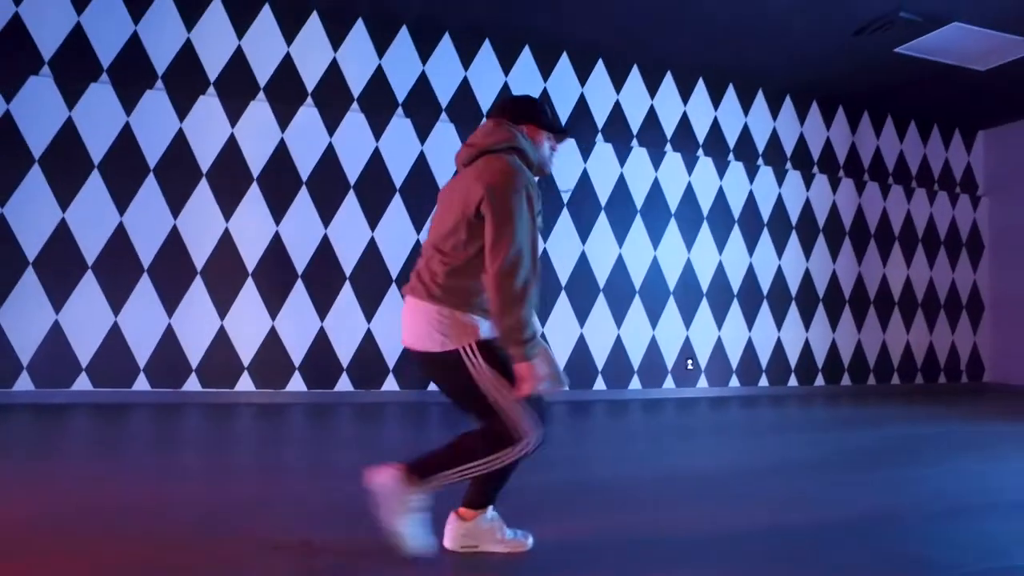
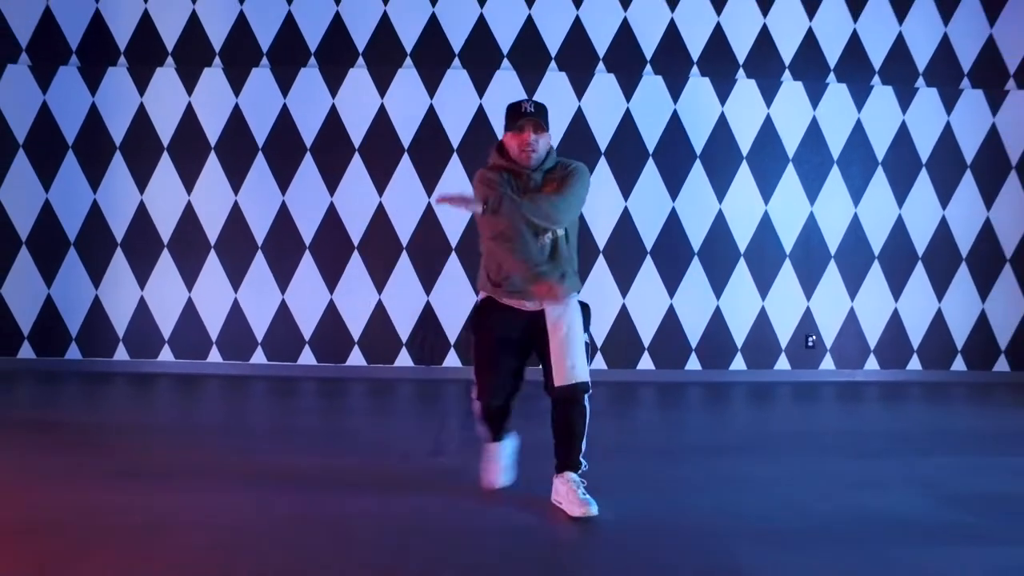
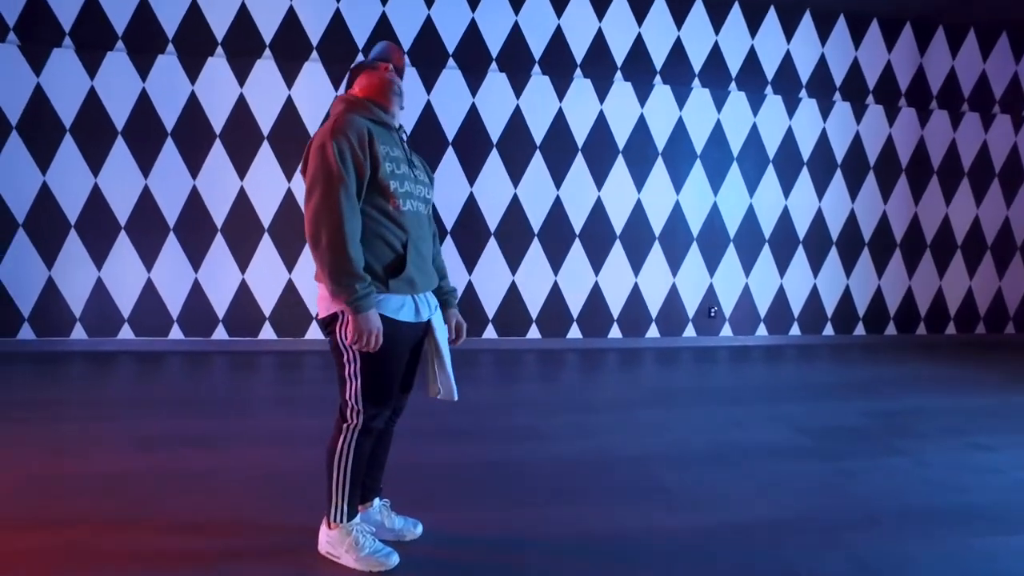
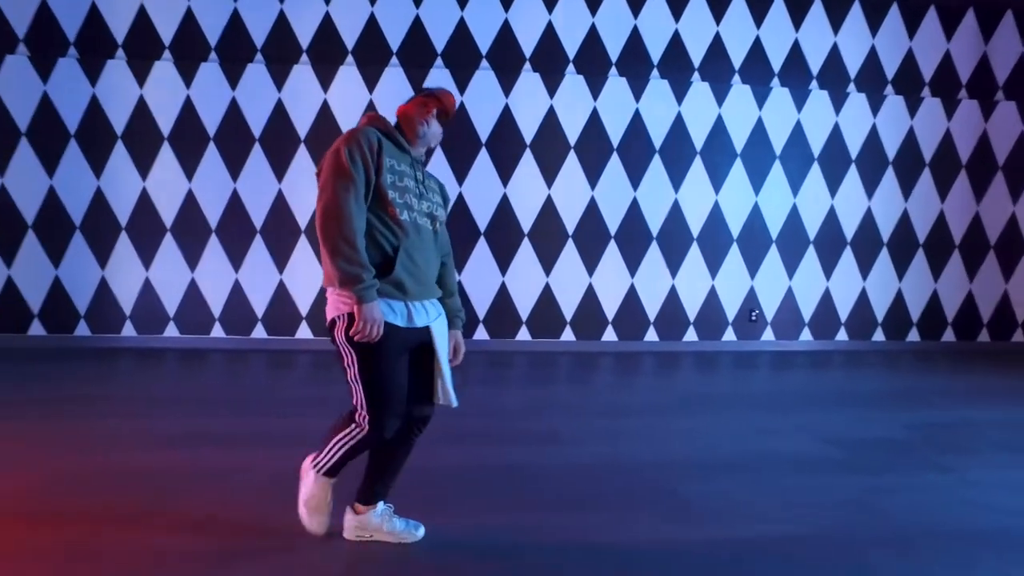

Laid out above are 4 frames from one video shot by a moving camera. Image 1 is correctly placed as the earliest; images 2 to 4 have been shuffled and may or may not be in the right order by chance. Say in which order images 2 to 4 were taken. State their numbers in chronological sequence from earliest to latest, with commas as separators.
3, 4, 2
